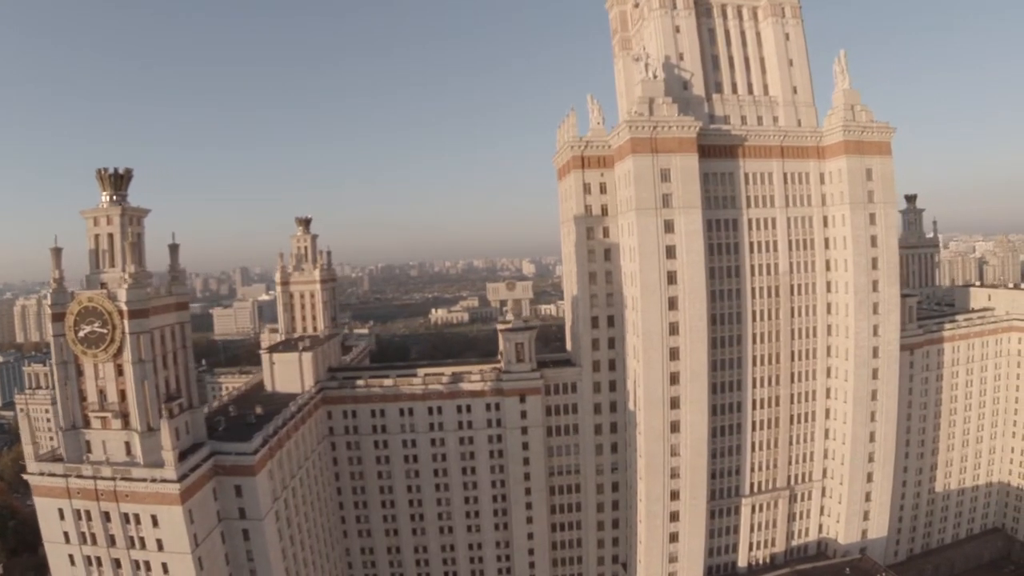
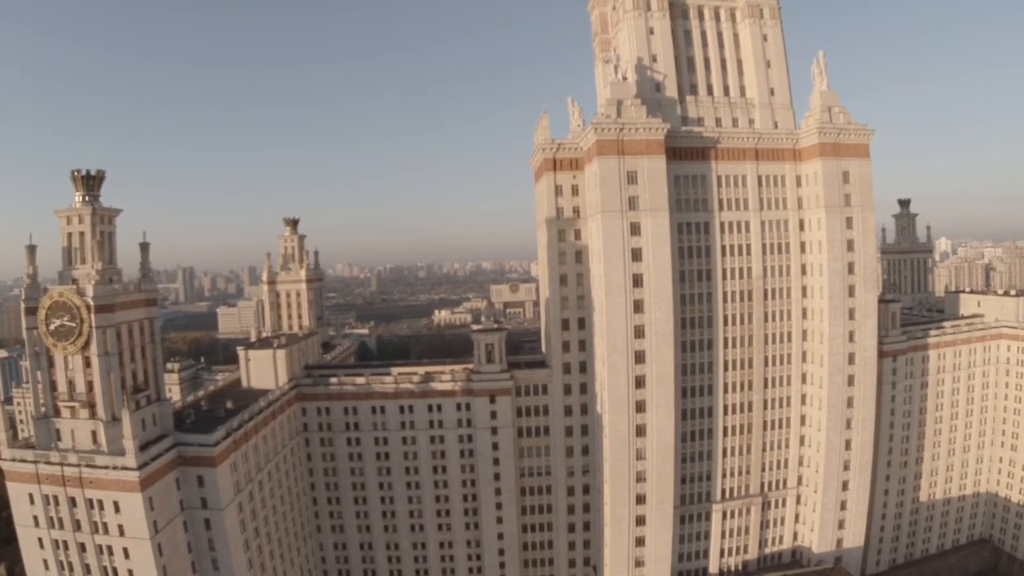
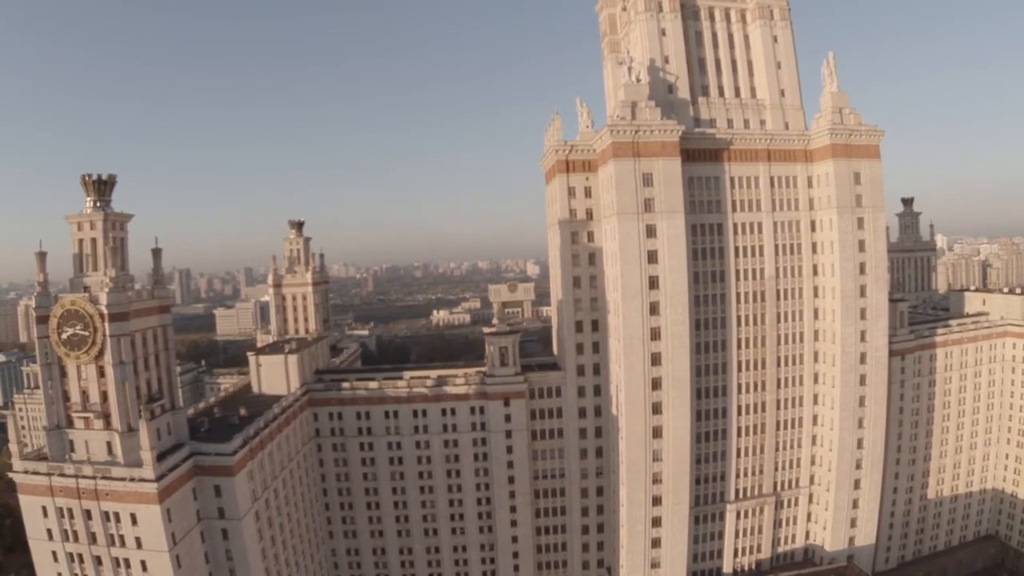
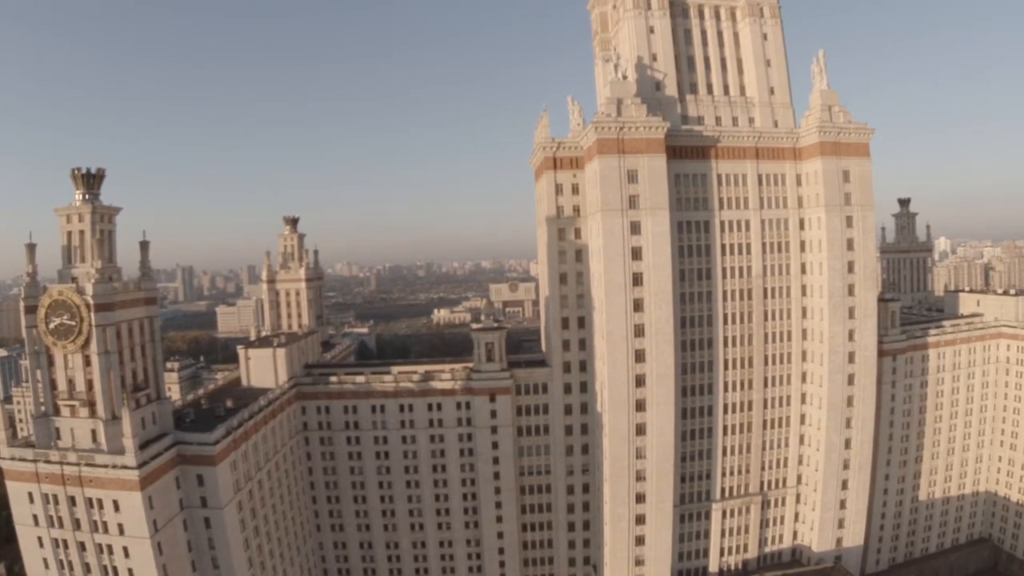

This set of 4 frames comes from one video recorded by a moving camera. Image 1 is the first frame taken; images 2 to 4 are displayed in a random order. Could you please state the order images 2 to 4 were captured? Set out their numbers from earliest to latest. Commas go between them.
3, 2, 4
